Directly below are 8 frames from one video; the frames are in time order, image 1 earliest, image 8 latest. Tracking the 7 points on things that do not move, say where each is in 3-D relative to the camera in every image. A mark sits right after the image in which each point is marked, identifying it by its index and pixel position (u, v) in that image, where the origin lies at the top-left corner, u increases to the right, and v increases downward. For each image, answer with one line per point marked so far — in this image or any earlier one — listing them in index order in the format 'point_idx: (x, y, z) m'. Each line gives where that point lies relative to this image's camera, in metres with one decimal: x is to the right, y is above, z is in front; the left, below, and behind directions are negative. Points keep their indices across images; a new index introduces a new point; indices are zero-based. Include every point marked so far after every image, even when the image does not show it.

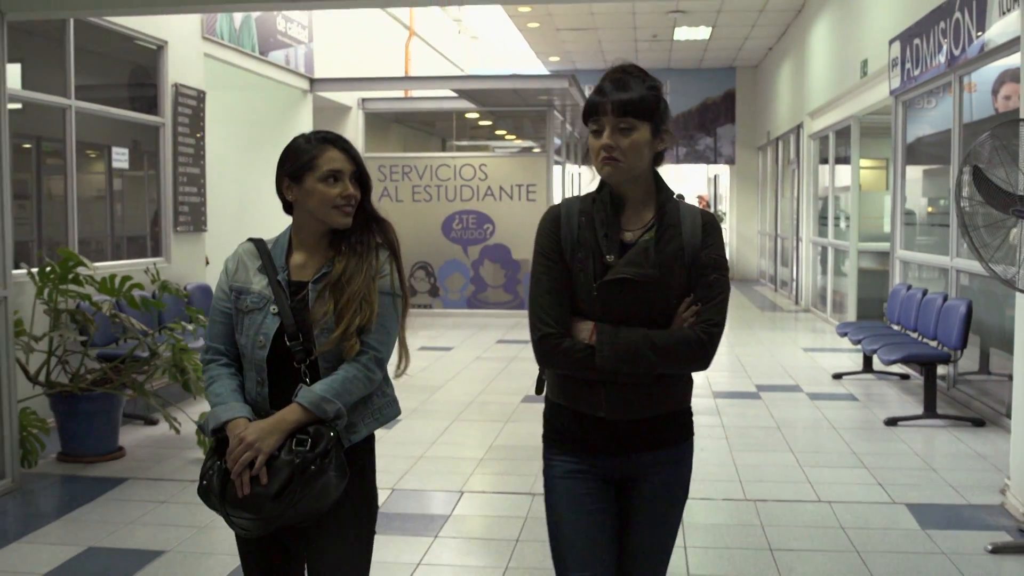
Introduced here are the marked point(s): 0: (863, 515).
0: (+1.1, -0.7, +4.2) m
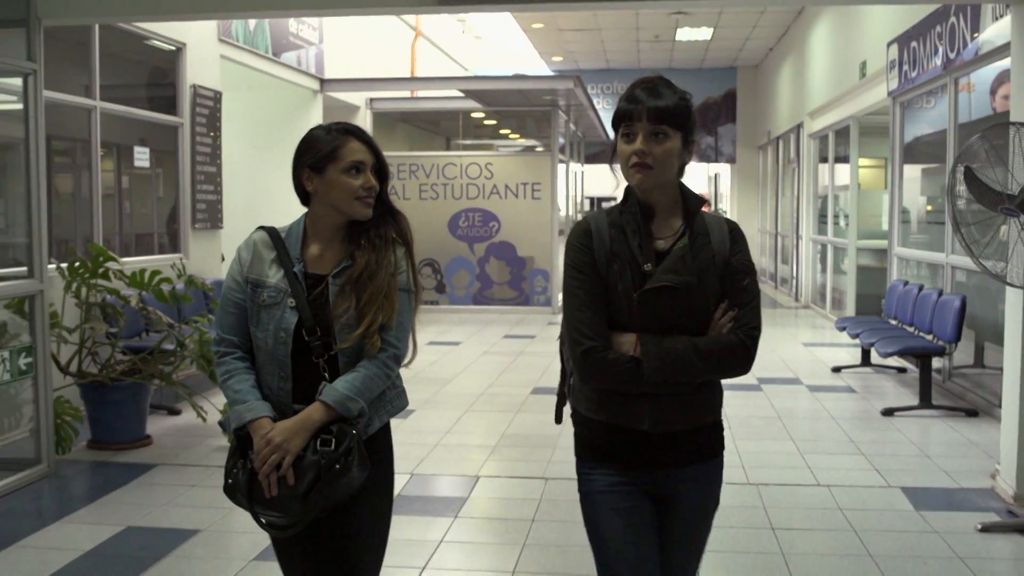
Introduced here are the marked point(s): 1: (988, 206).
0: (+1.1, -0.7, +4.4) m
1: (+1.3, +0.2, +3.8) m
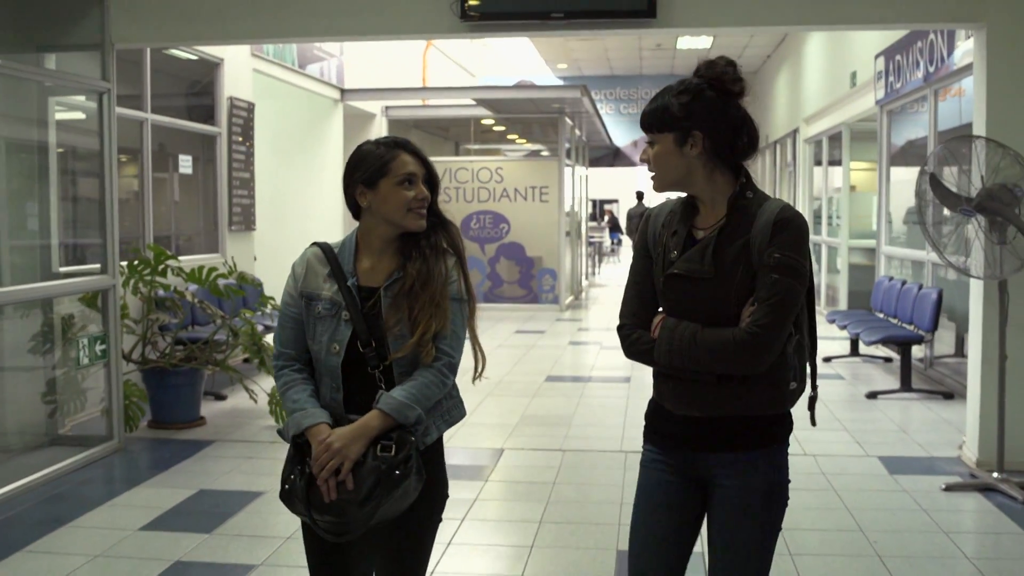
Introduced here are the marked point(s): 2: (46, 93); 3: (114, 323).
0: (+1.2, -0.6, +5.0) m
1: (+1.4, +0.3, +4.4) m
2: (-1.7, +0.7, +5.1) m
3: (-1.6, -0.1, +5.6) m
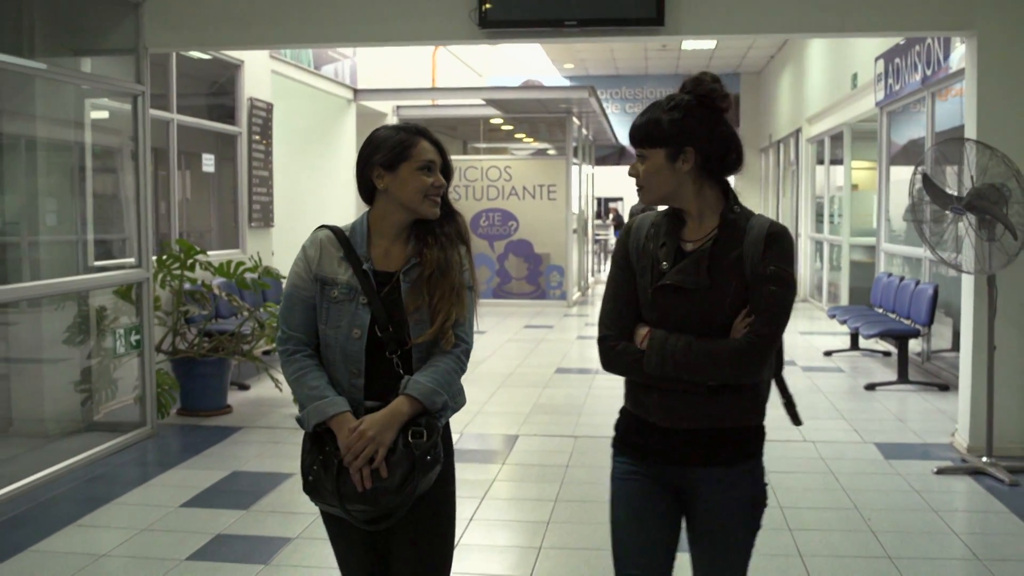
0: (+1.2, -0.6, +5.2) m
1: (+1.5, +0.3, +4.7) m
2: (-1.7, +0.8, +5.4) m
3: (-1.6, -0.1, +5.9) m
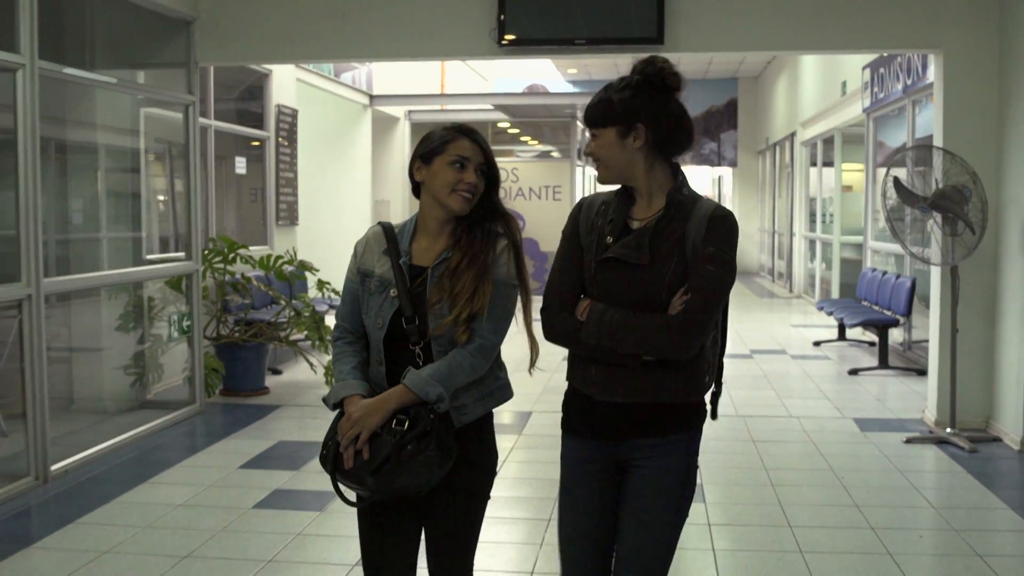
0: (+1.3, -0.6, +5.8) m
1: (+1.5, +0.3, +5.3) m
2: (-1.6, +0.8, +6.0) m
3: (-1.5, -0.1, +6.5) m
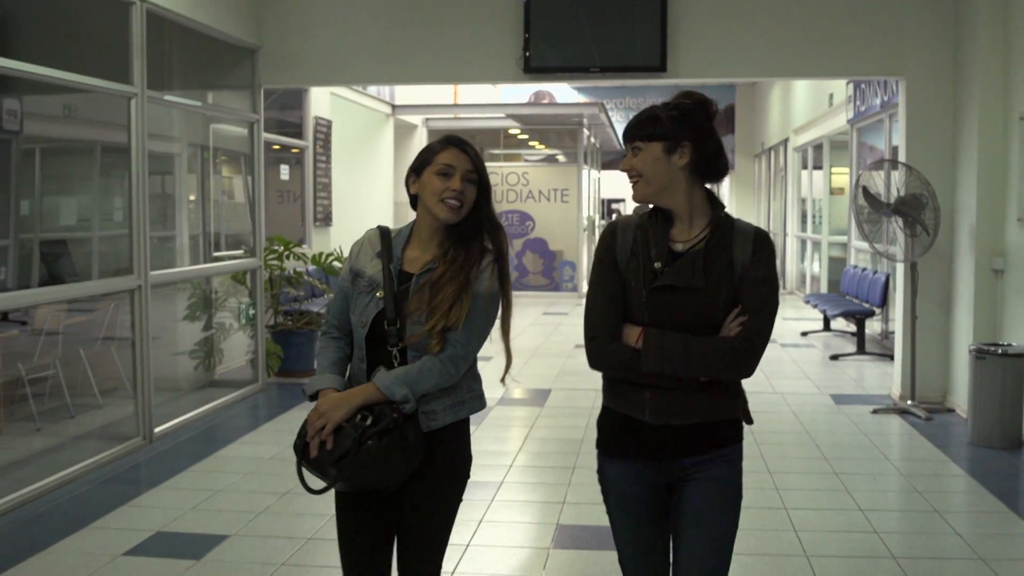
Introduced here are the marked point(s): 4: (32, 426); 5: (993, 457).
0: (+1.4, -0.5, +6.7) m
1: (+1.6, +0.4, +6.2) m
2: (-1.5, +0.8, +6.9) m
3: (-1.4, 0.0, +7.4) m
4: (-1.8, -0.5, +5.2) m
5: (+1.9, -0.6, +5.3) m
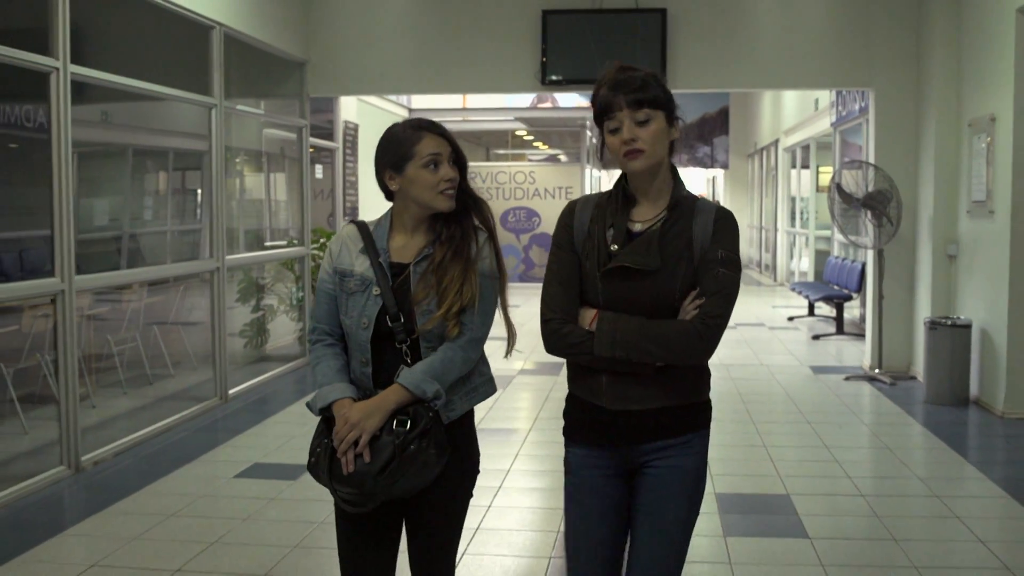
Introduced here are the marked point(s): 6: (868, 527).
0: (+1.5, -0.5, +7.6) m
1: (+1.7, +0.4, +7.1) m
2: (-1.4, +0.9, +7.8) m
3: (-1.3, 0.0, +8.3) m
4: (-1.7, -0.4, +6.1) m
5: (+2.0, -0.6, +6.3) m
6: (+1.1, -0.7, +4.1) m
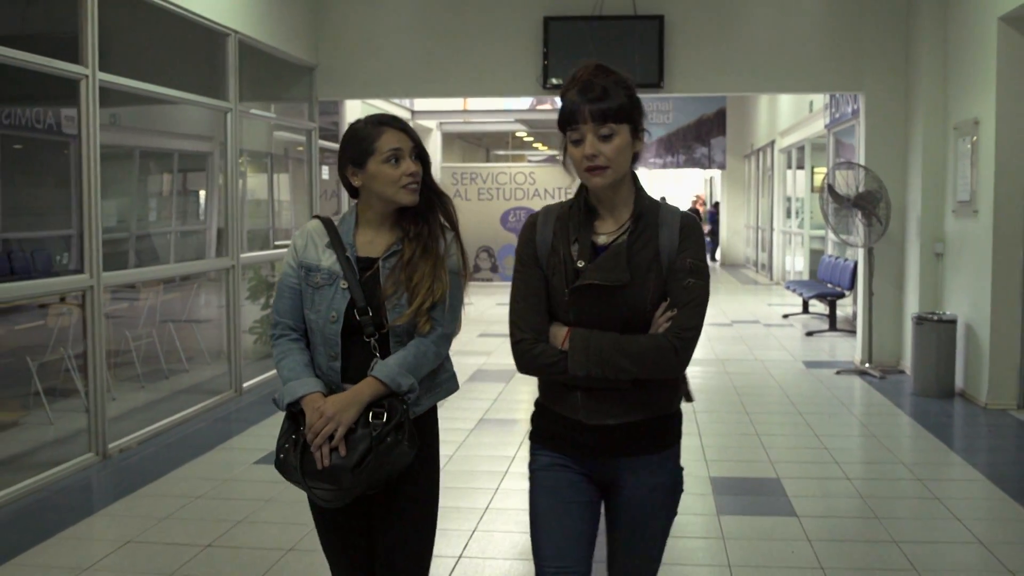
0: (+1.5, -0.4, +7.9) m
1: (+1.8, +0.5, +7.3) m
2: (-1.4, +0.9, +8.1) m
3: (-1.3, +0.1, +8.6) m
4: (-1.7, -0.4, +6.4) m
5: (+2.0, -0.5, +6.5) m
6: (+1.1, -0.7, +4.3) m
